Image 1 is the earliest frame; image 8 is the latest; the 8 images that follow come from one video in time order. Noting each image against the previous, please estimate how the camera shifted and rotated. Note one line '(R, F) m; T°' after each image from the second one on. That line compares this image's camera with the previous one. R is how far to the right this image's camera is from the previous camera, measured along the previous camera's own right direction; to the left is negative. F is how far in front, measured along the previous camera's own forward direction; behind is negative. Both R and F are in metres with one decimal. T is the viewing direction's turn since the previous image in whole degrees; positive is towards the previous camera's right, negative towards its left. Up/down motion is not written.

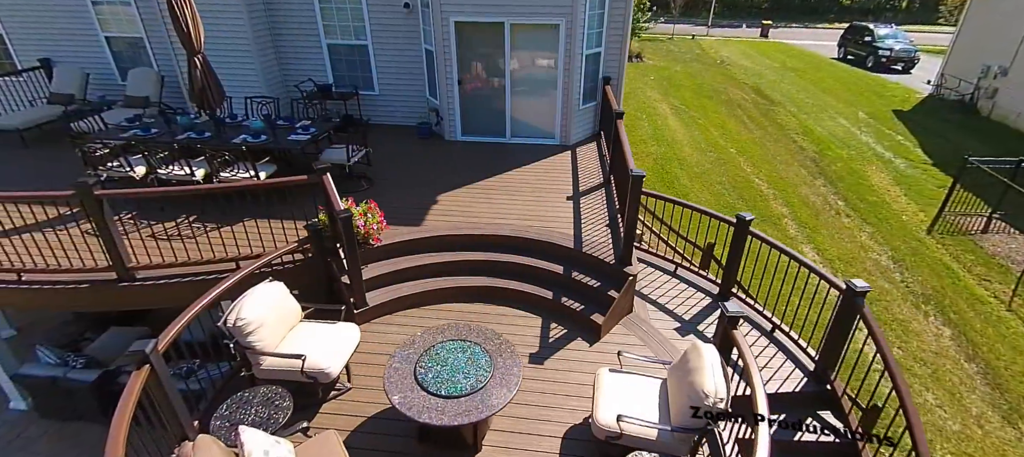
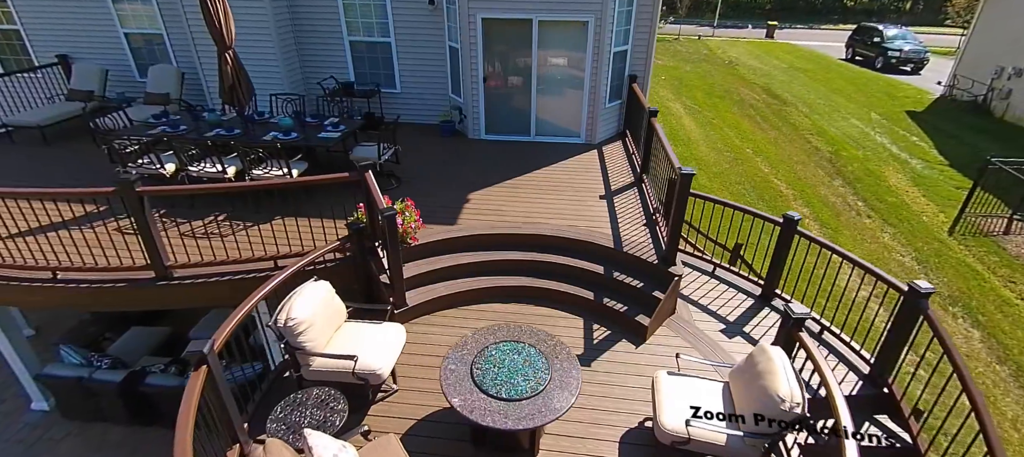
(-0.4, +0.1) m; 0°
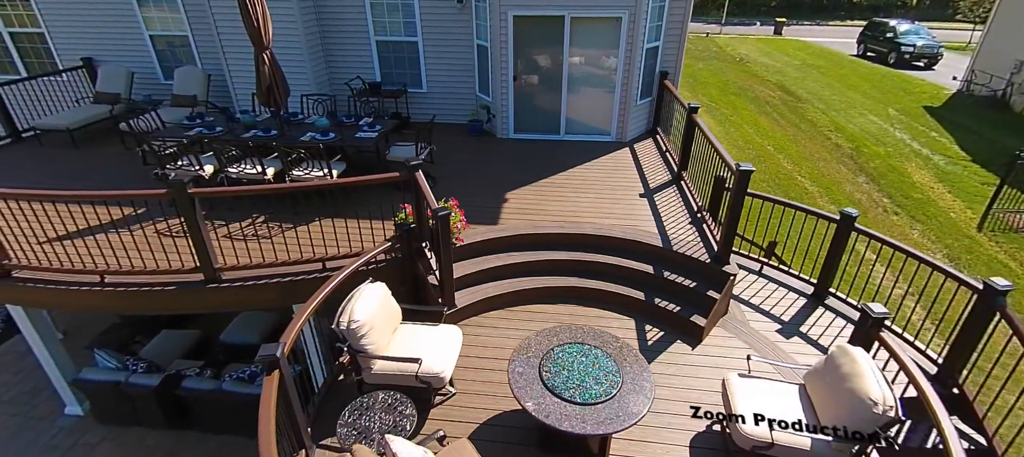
(-0.5, +0.1) m; 0°
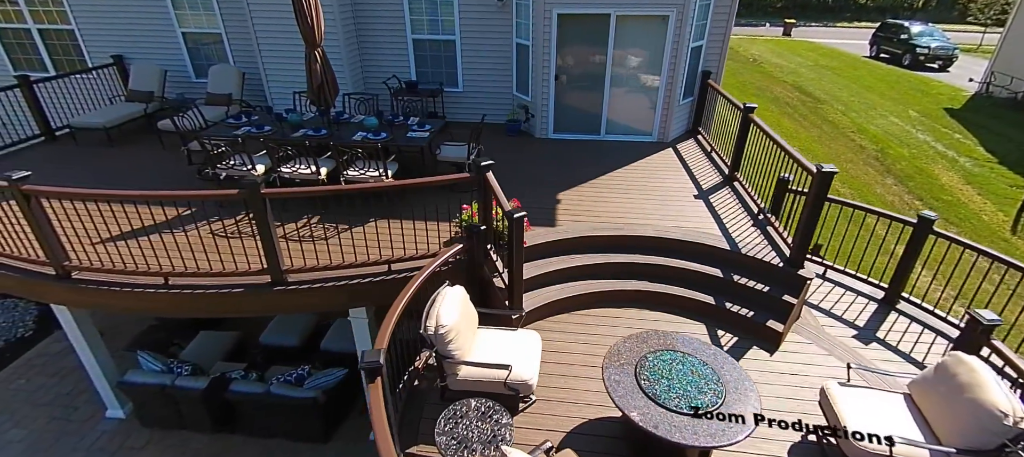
(-0.7, +0.1) m; 0°
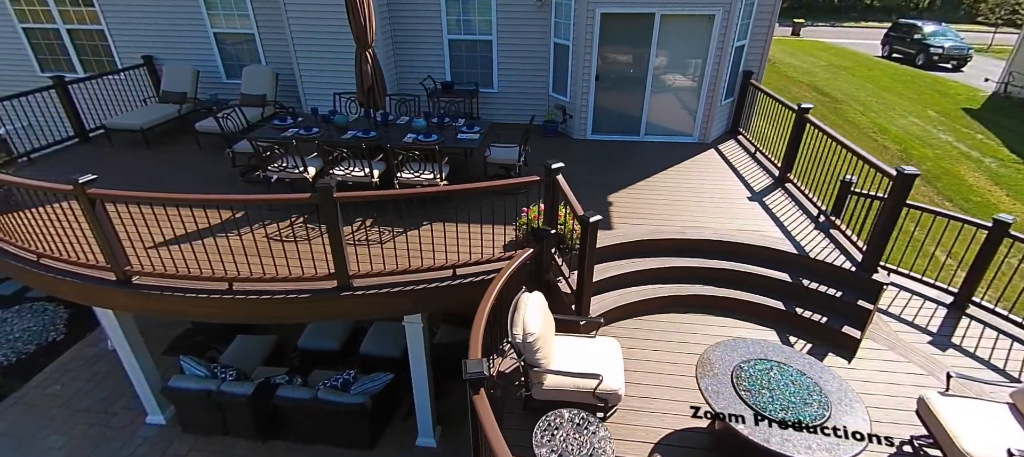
(-0.6, +0.1) m; 0°
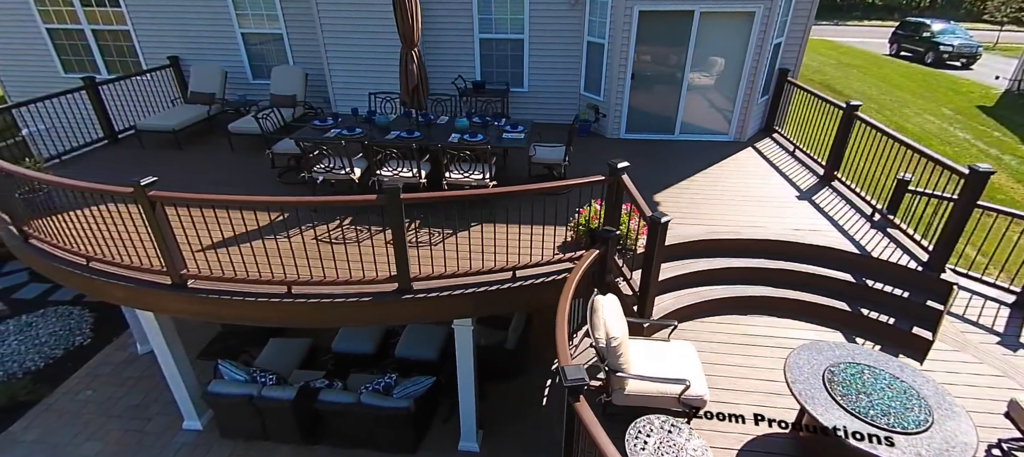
(-0.6, +0.1) m; 0°
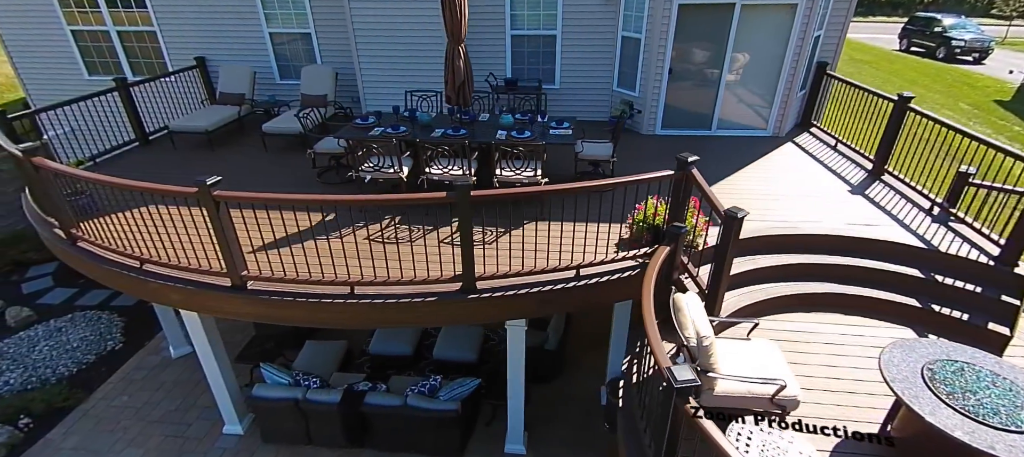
(-0.6, +0.1) m; 0°
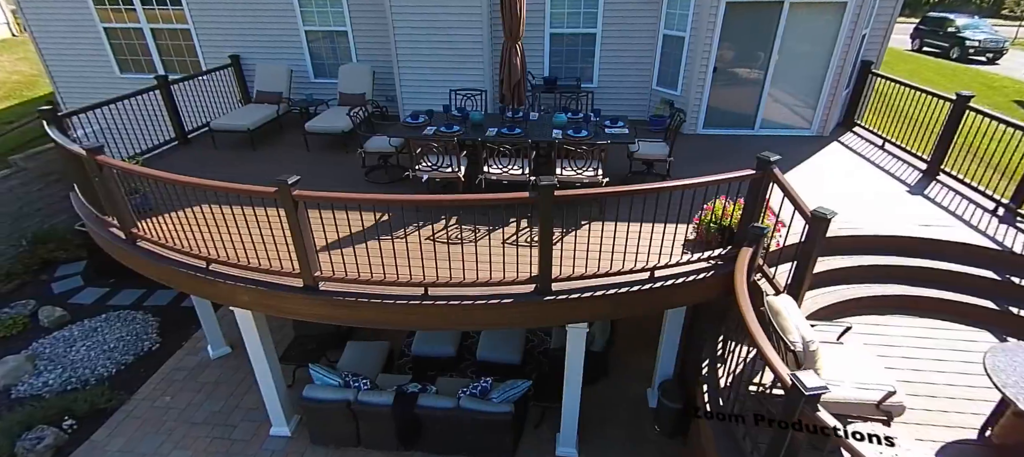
(-0.7, +0.1) m; 0°
